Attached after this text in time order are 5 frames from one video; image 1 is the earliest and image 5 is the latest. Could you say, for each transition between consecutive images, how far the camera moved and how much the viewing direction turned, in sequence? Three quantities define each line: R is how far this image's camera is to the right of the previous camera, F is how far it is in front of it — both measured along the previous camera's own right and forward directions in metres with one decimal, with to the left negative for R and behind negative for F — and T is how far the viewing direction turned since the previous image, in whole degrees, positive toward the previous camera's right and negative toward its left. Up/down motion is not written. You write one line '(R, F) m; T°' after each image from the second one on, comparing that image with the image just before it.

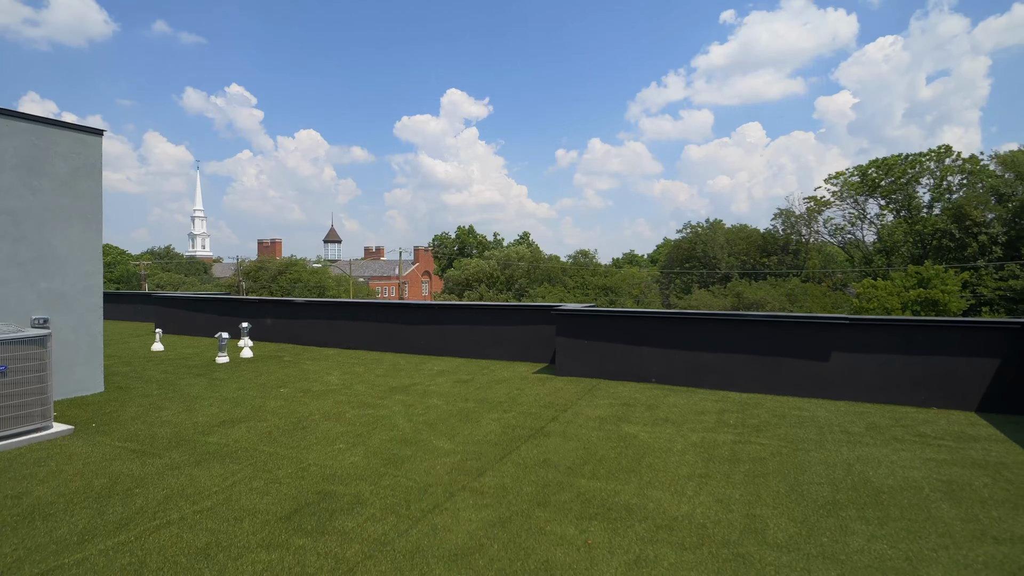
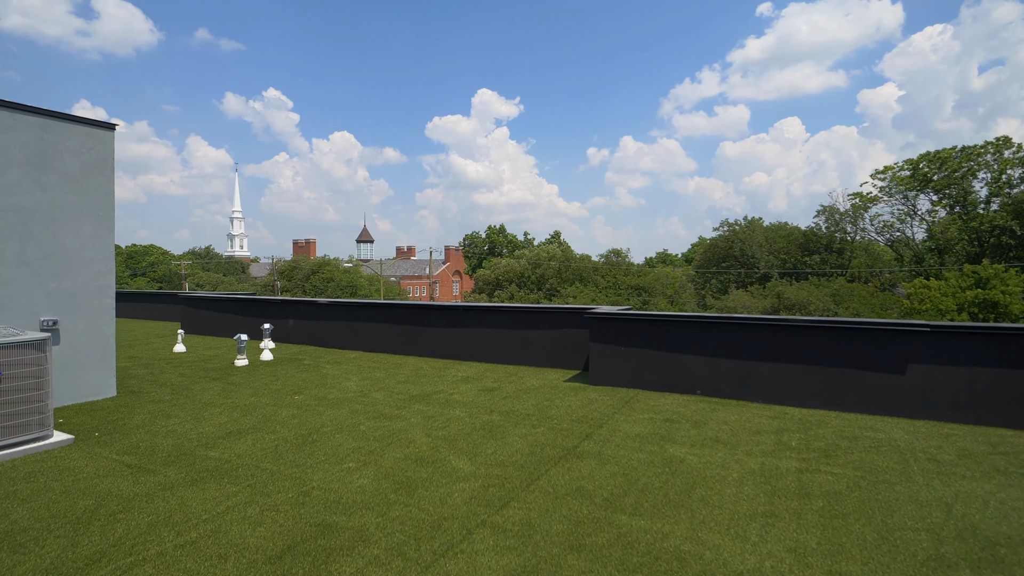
(0.0, +0.6) m; -3°
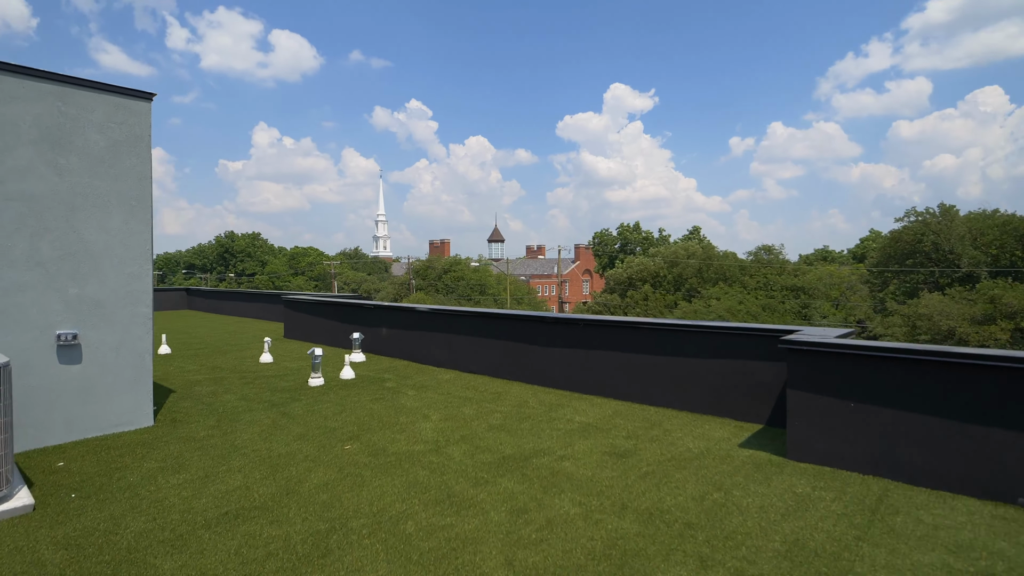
(-0.1, +2.6) m; -14°
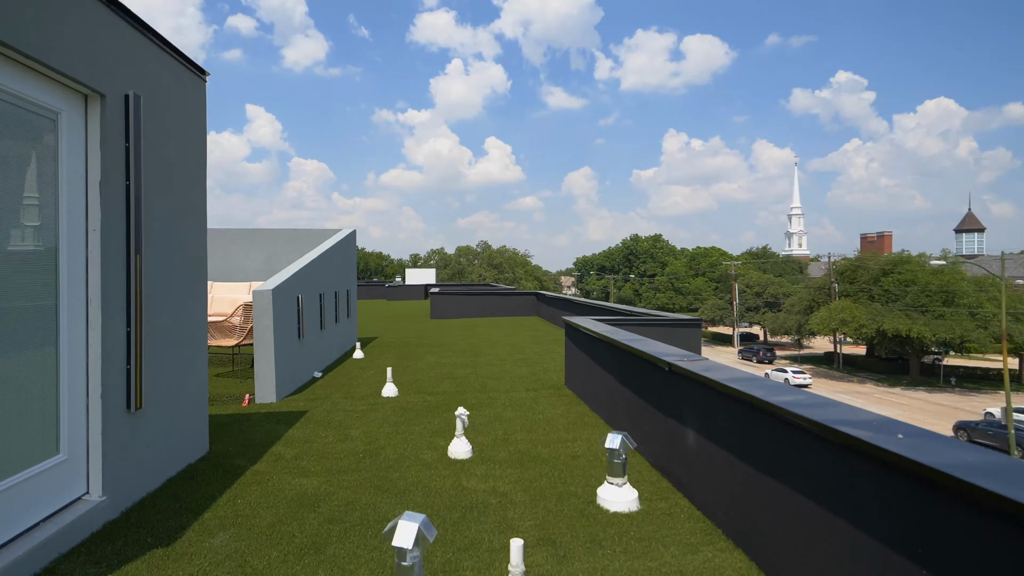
(-0.8, +6.4) m; -42°
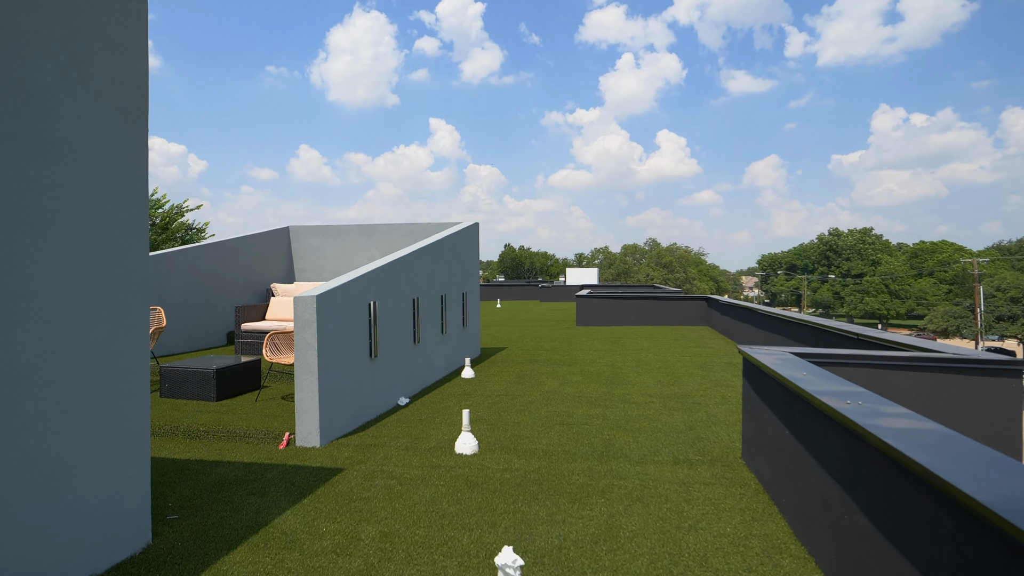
(+0.3, +2.7) m; -18°
